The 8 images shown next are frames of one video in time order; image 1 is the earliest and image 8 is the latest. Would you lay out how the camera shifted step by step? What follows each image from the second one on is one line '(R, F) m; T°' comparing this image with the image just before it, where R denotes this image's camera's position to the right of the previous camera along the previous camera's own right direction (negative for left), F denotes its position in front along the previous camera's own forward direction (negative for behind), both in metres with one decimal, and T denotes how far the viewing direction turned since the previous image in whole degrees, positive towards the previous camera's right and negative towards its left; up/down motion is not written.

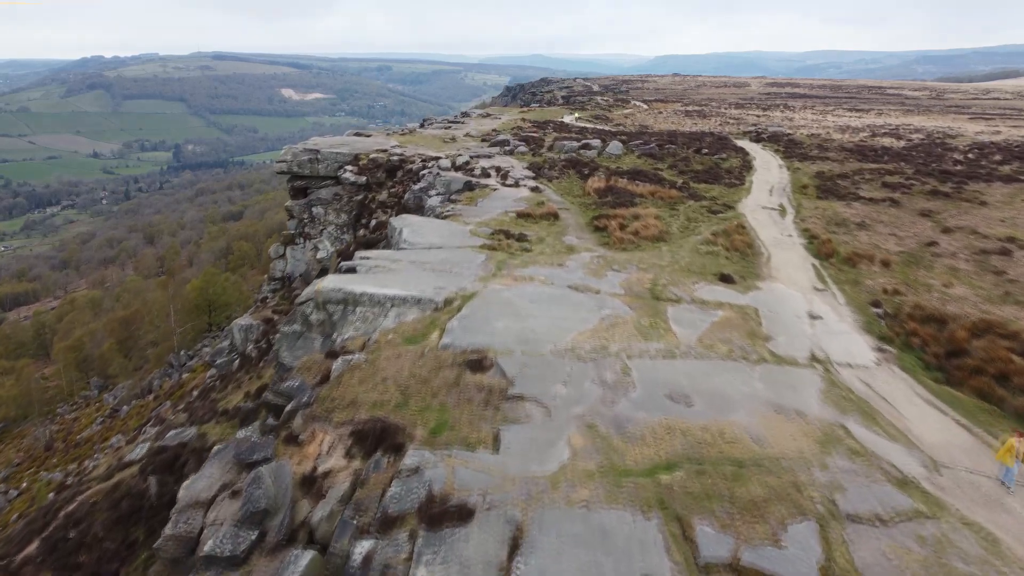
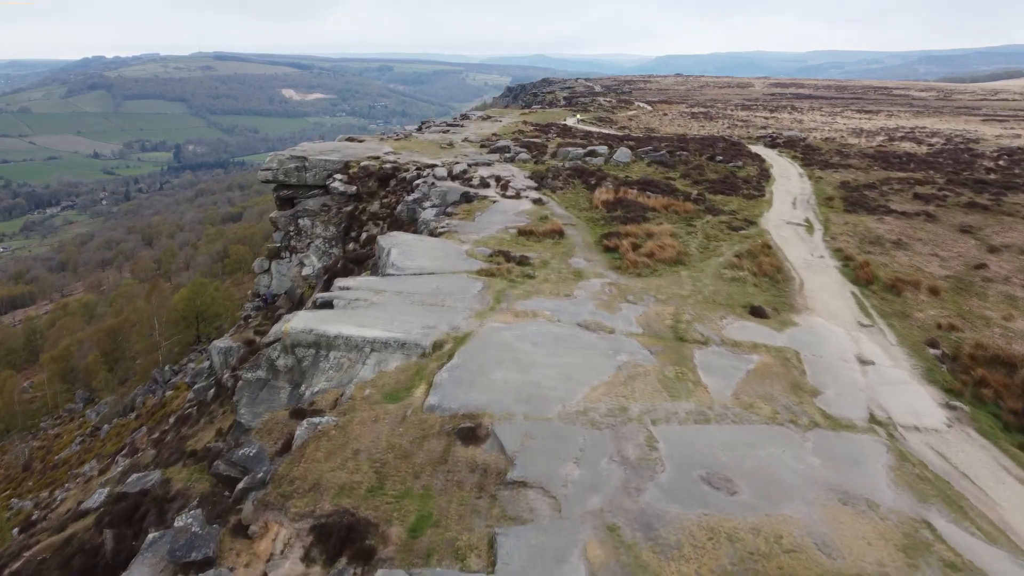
(0.0, +1.4) m; 0°
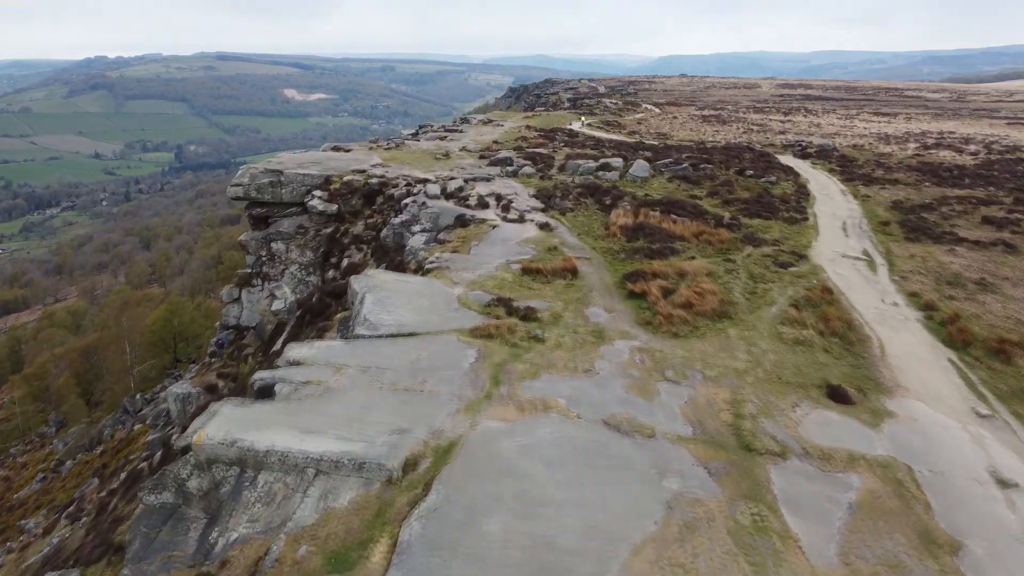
(0.0, +2.4) m; 0°
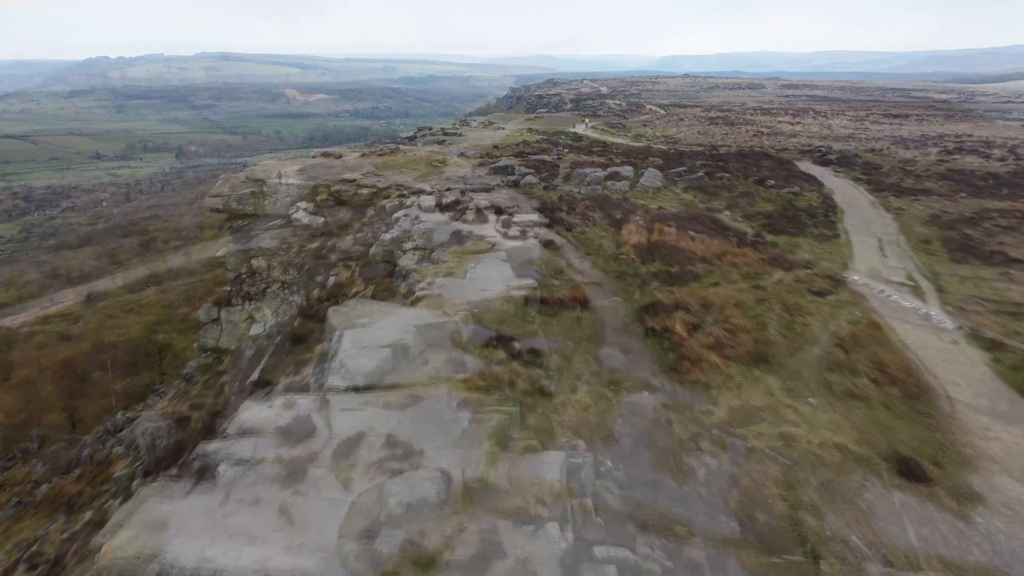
(0.0, +1.3) m; 0°
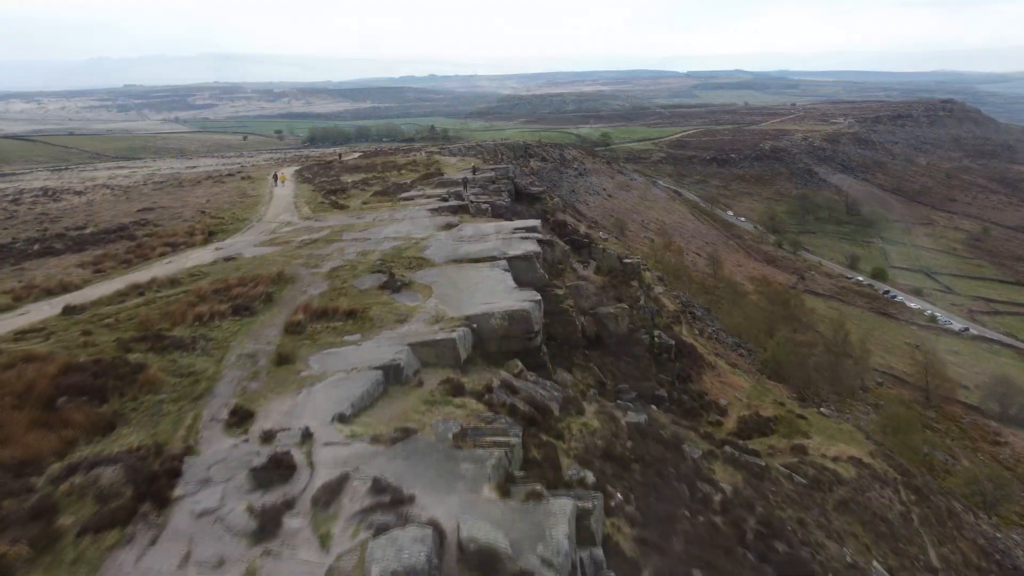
(0.0, +1.5) m; 0°
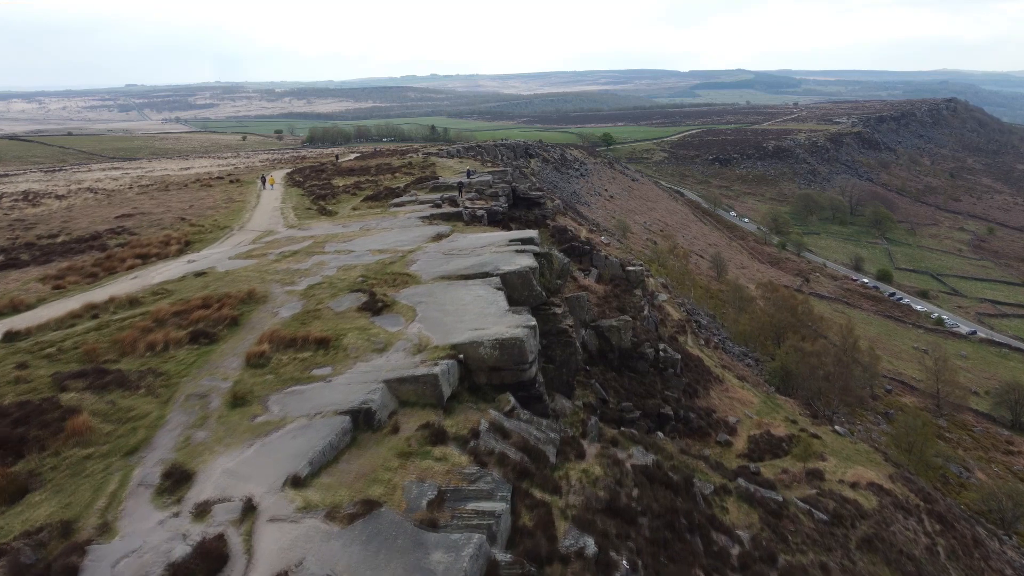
(+0.4, +2.5) m; 0°
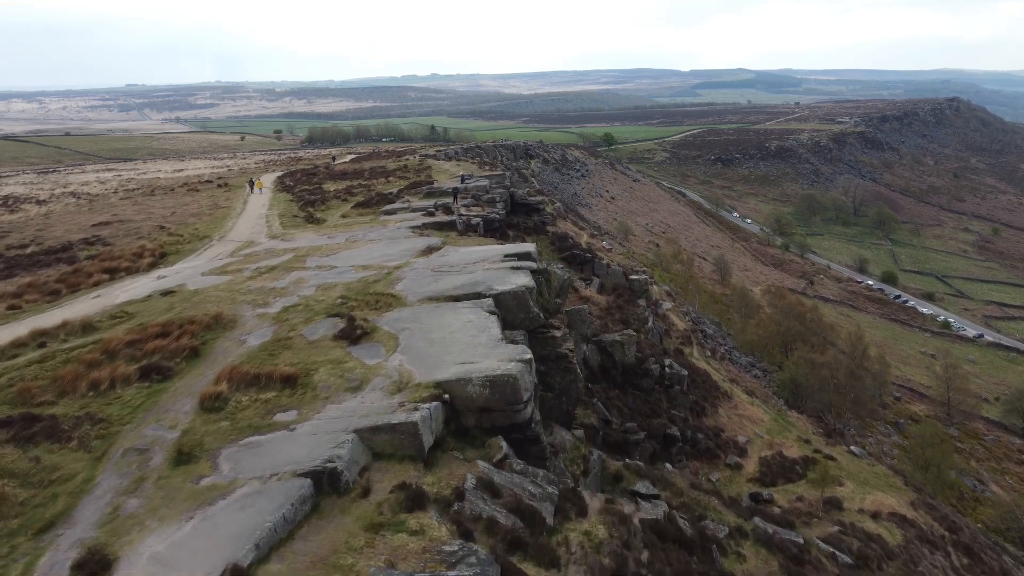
(+0.3, +2.4) m; 0°
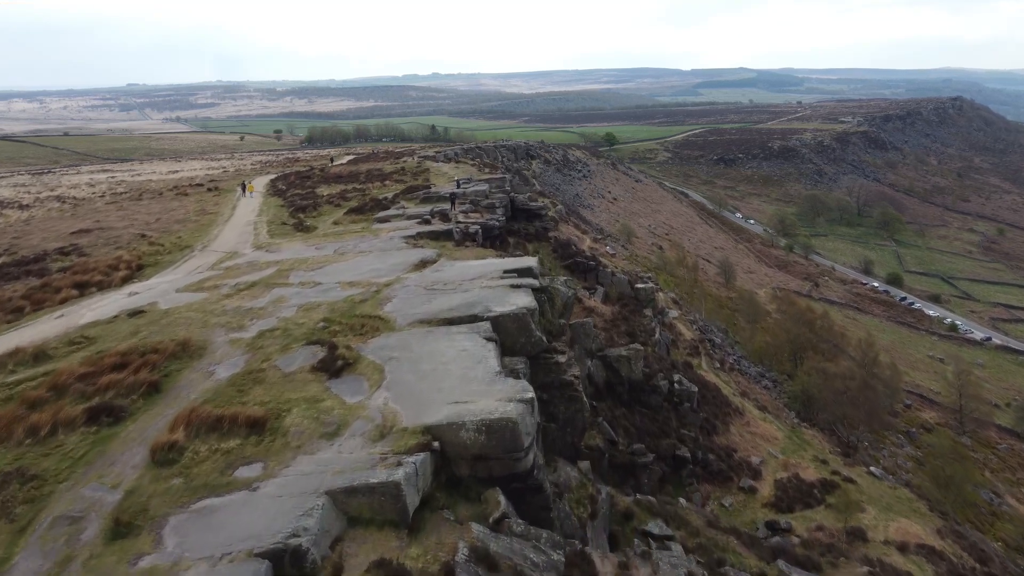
(0.0, +2.2) m; 0°
